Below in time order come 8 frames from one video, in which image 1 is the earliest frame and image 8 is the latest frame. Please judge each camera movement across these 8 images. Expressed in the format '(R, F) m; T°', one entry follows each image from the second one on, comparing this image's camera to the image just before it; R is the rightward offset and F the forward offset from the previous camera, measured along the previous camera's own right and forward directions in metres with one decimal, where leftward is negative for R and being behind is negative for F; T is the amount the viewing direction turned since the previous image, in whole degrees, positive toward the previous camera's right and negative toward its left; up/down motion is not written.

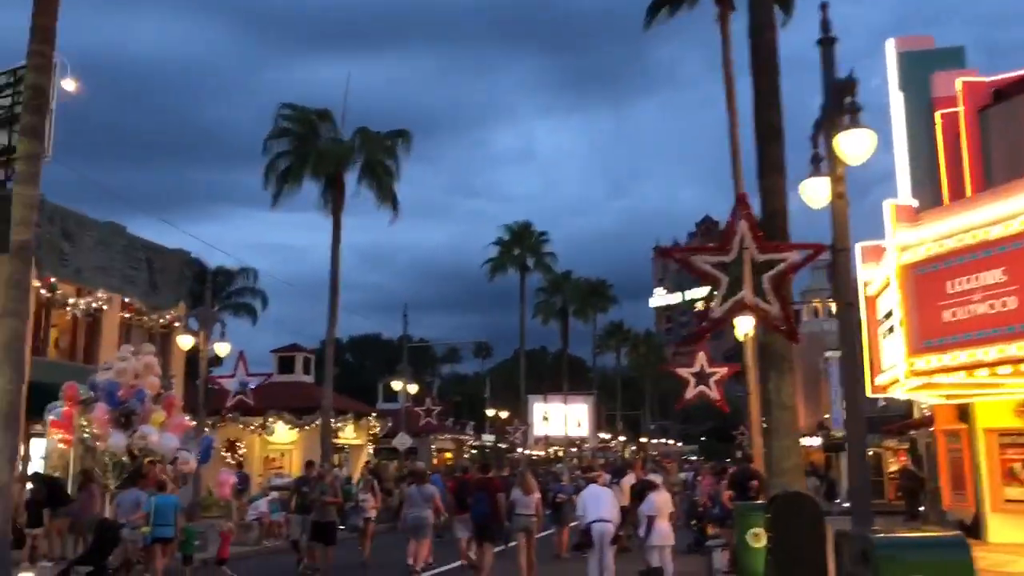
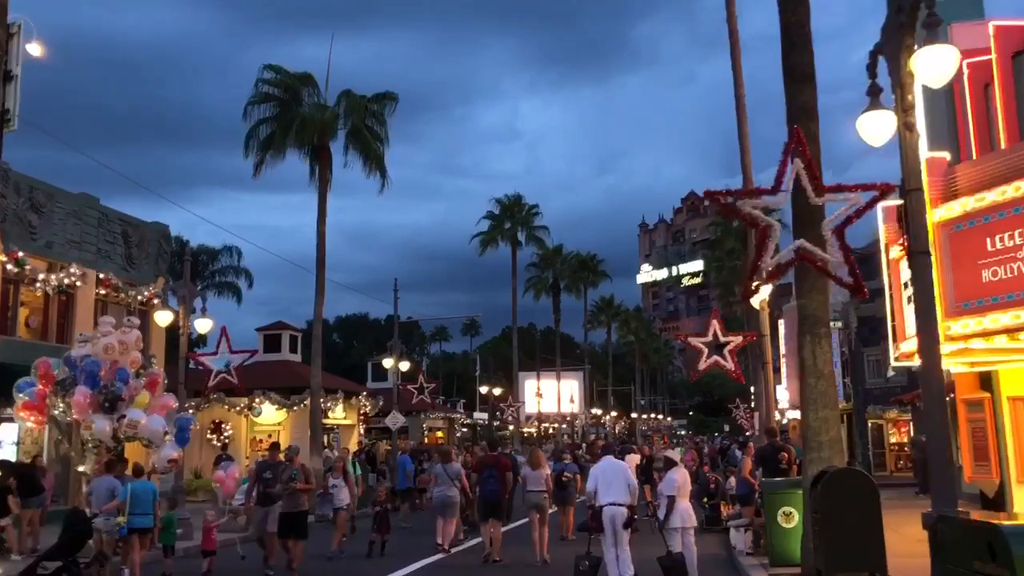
(-0.2, +0.8) m; +1°
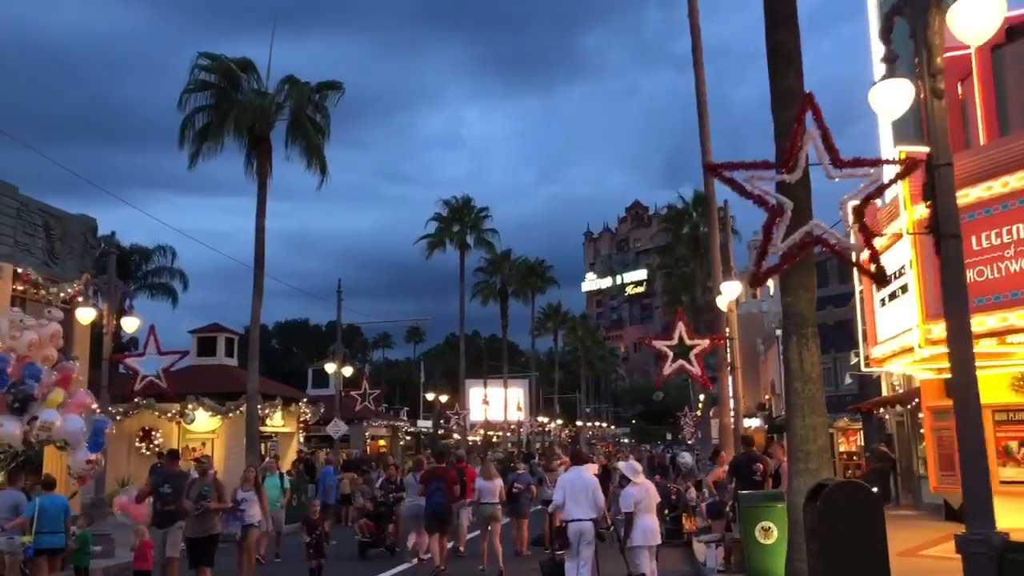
(-0.1, +0.8) m; +3°
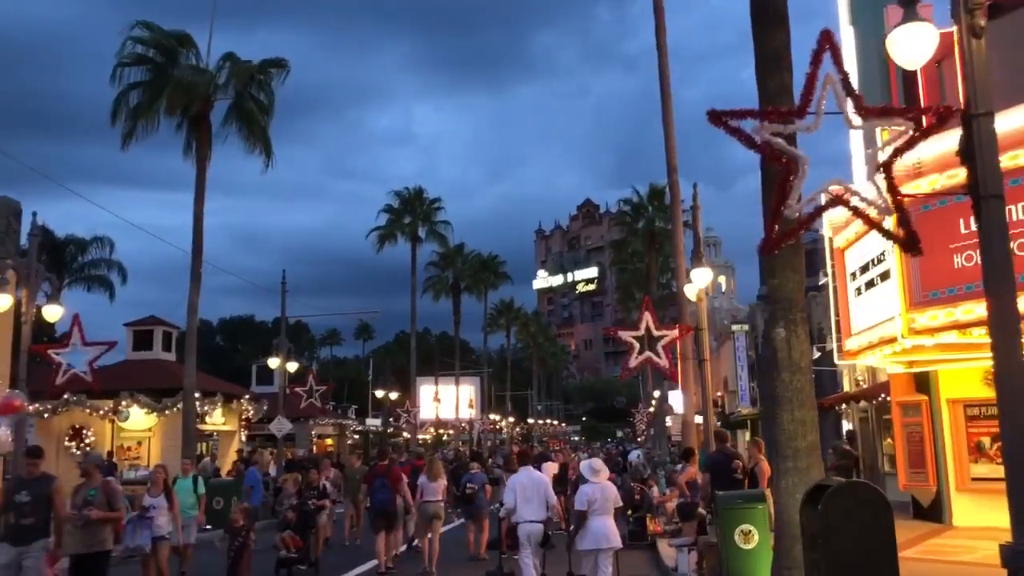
(-0.1, +0.7) m; +3°
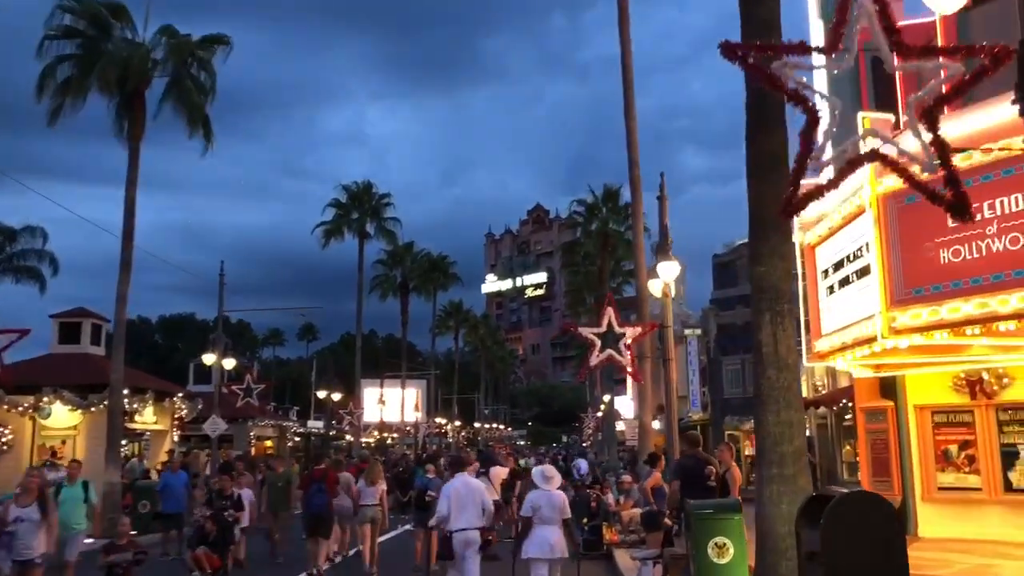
(-0.1, +0.7) m; +3°
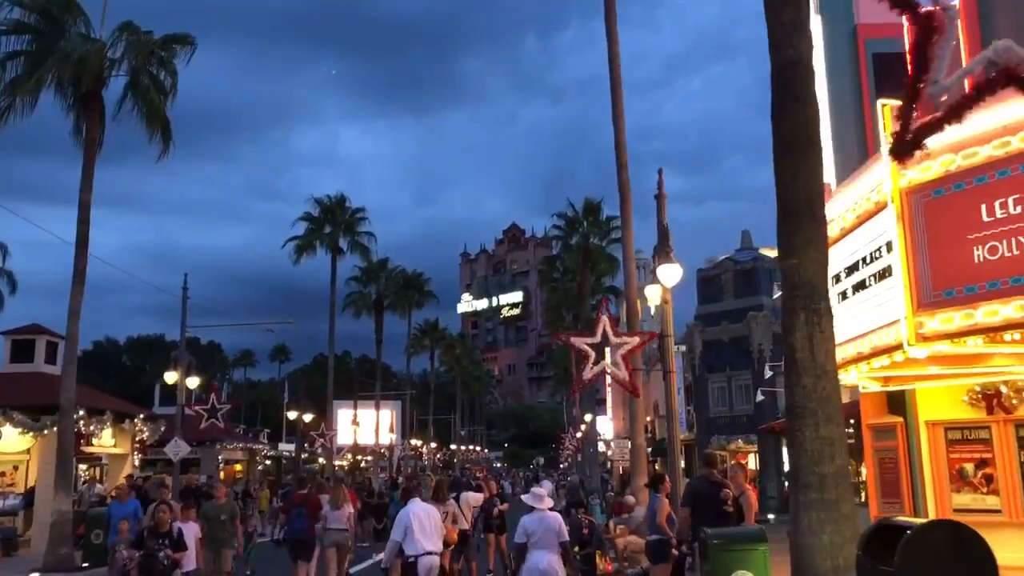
(-0.1, +0.9) m; +2°
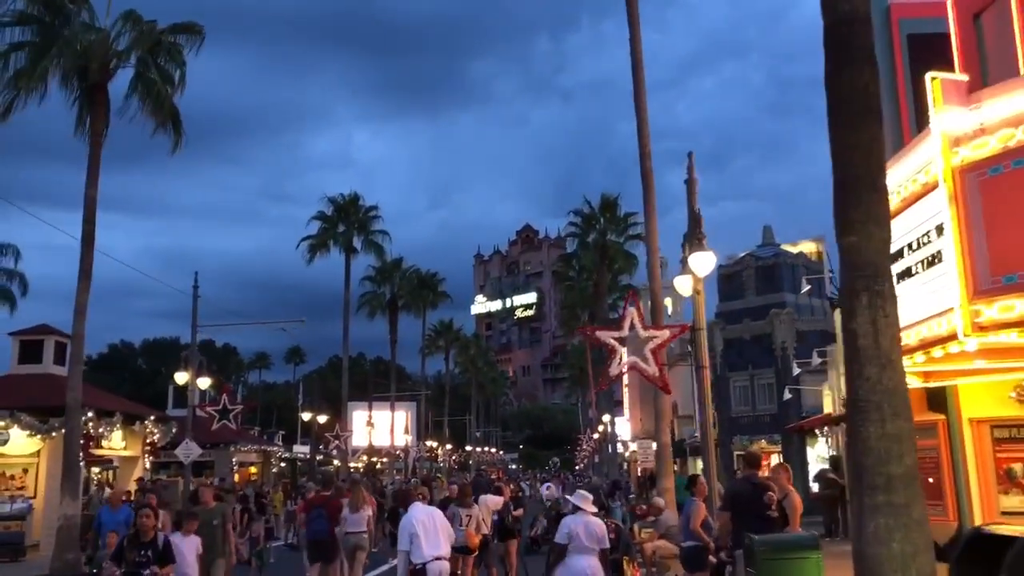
(-0.1, +0.5) m; -1°
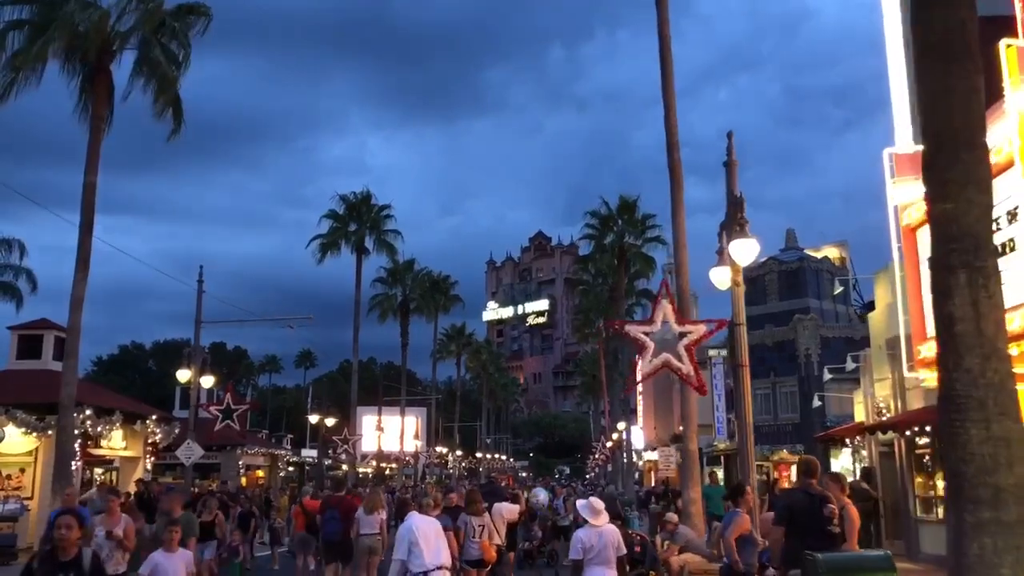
(-0.1, +0.7) m; -1°
